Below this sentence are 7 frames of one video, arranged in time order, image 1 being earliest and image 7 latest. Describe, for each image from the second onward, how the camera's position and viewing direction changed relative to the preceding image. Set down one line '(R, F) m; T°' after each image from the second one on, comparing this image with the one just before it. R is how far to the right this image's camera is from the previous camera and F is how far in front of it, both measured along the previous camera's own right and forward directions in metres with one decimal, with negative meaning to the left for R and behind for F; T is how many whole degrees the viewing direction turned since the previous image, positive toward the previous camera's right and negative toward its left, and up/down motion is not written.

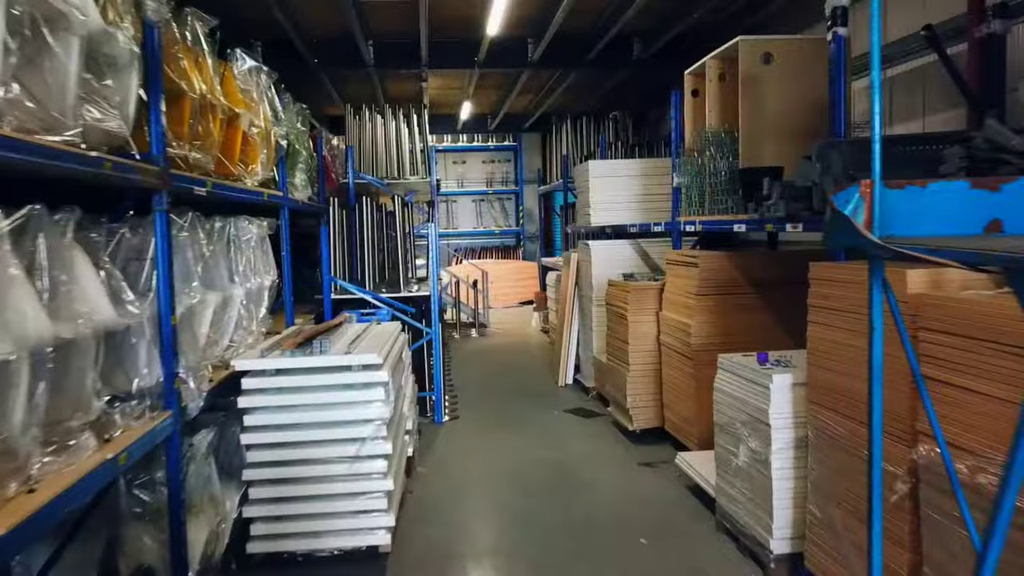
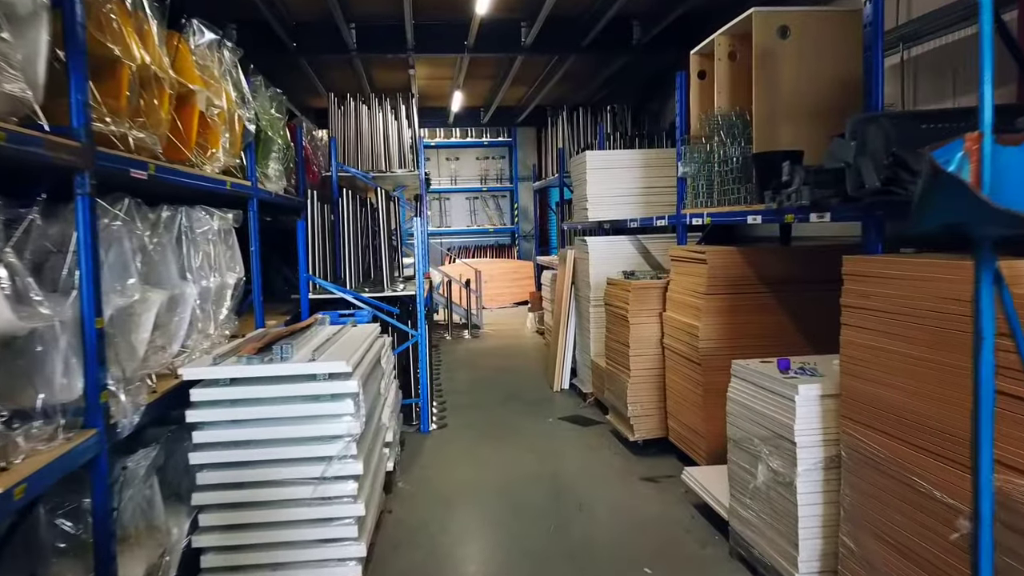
(0.0, +0.3) m; 0°
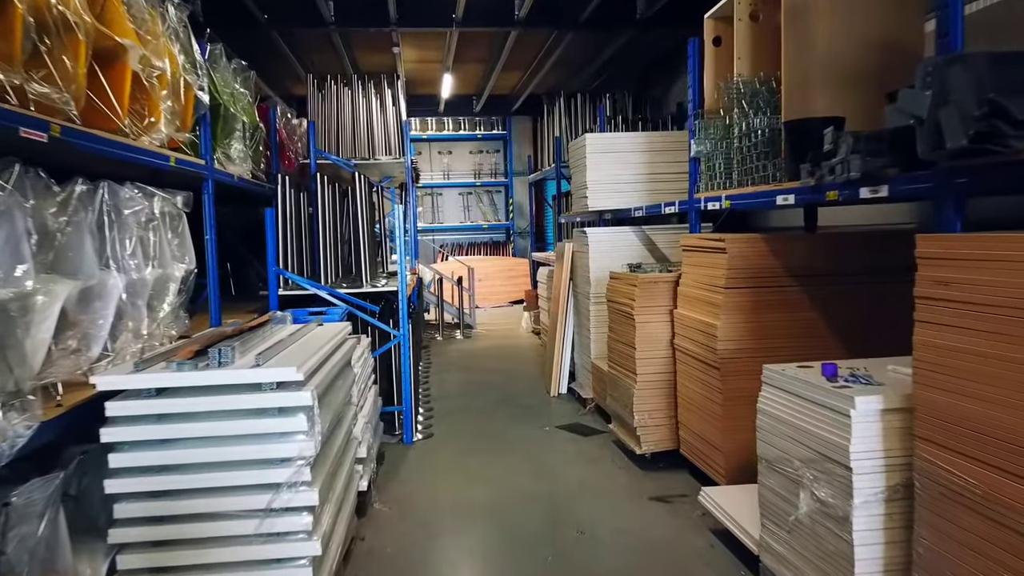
(0.0, +0.4) m; 0°
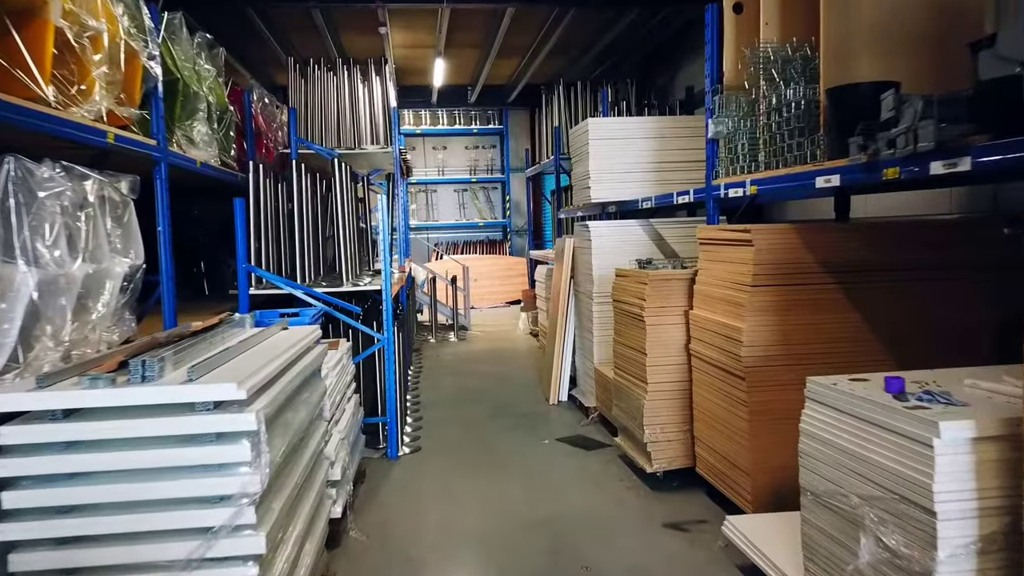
(0.0, +0.4) m; 0°
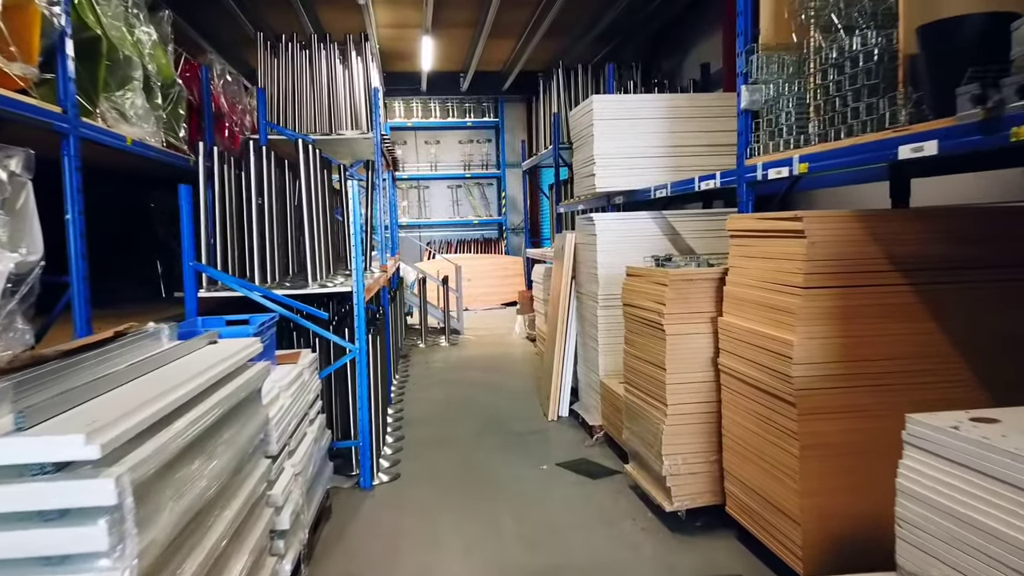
(0.0, +0.5) m; 0°
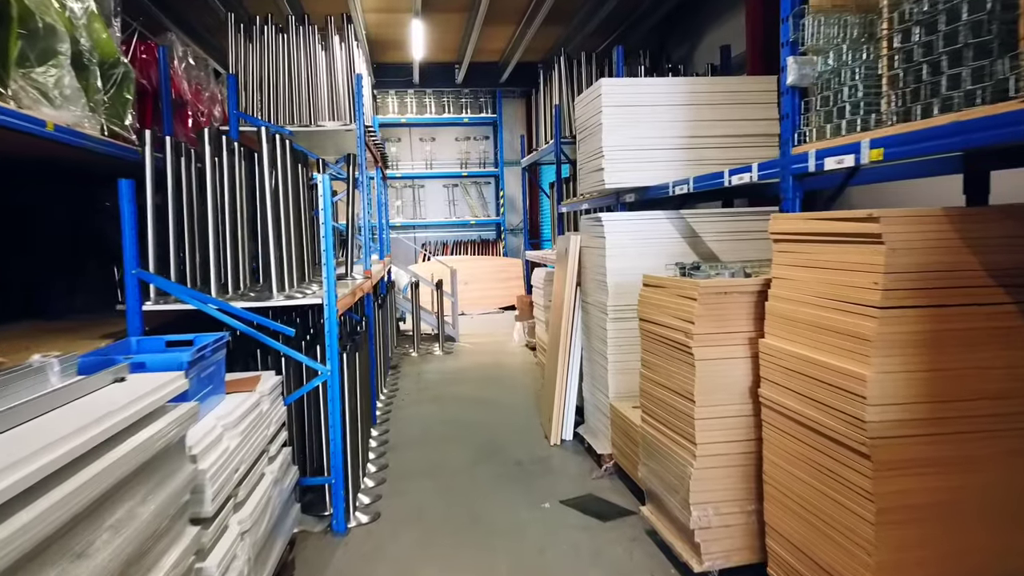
(0.0, +0.4) m; 0°
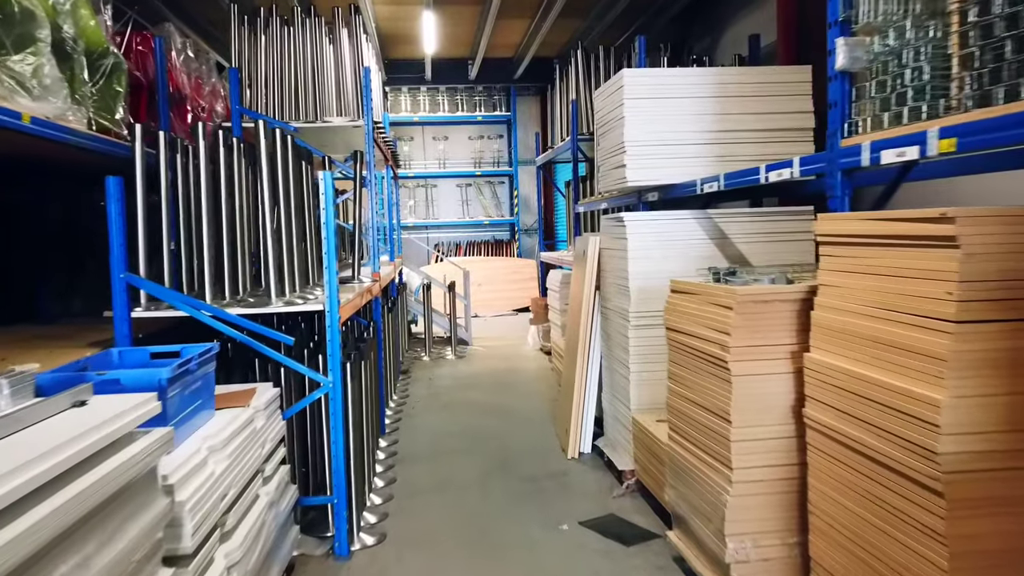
(0.0, +0.2) m; -1°
